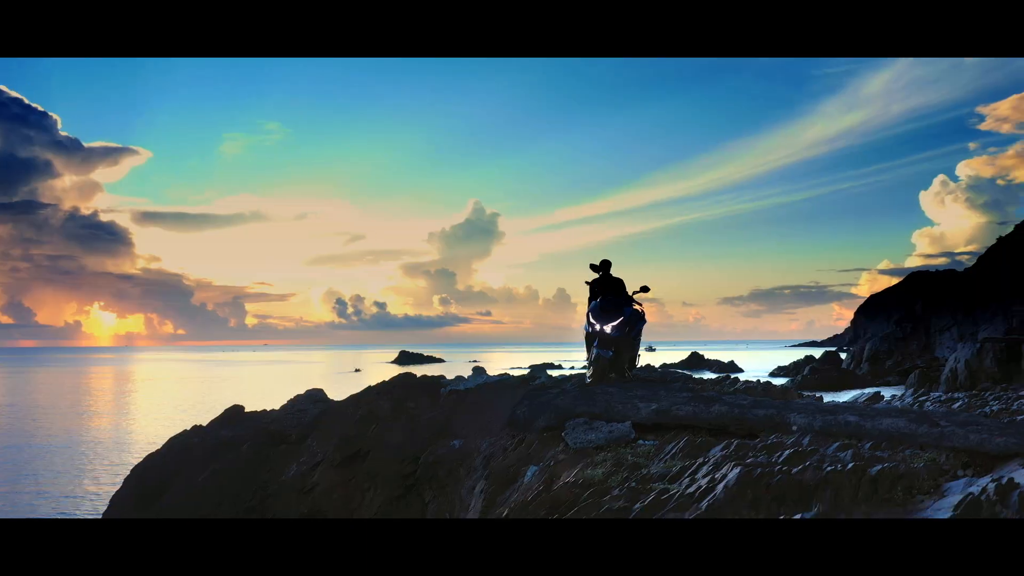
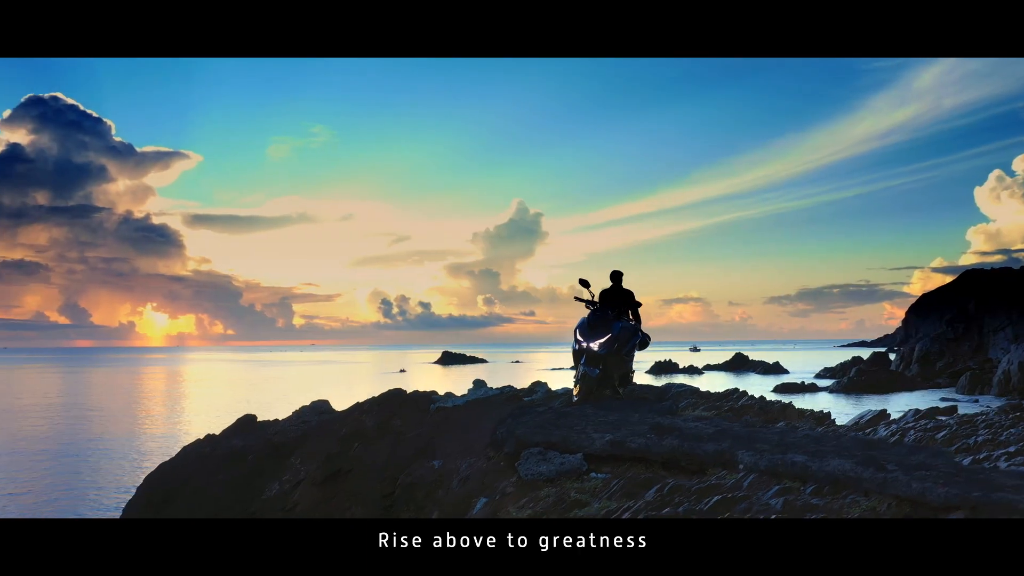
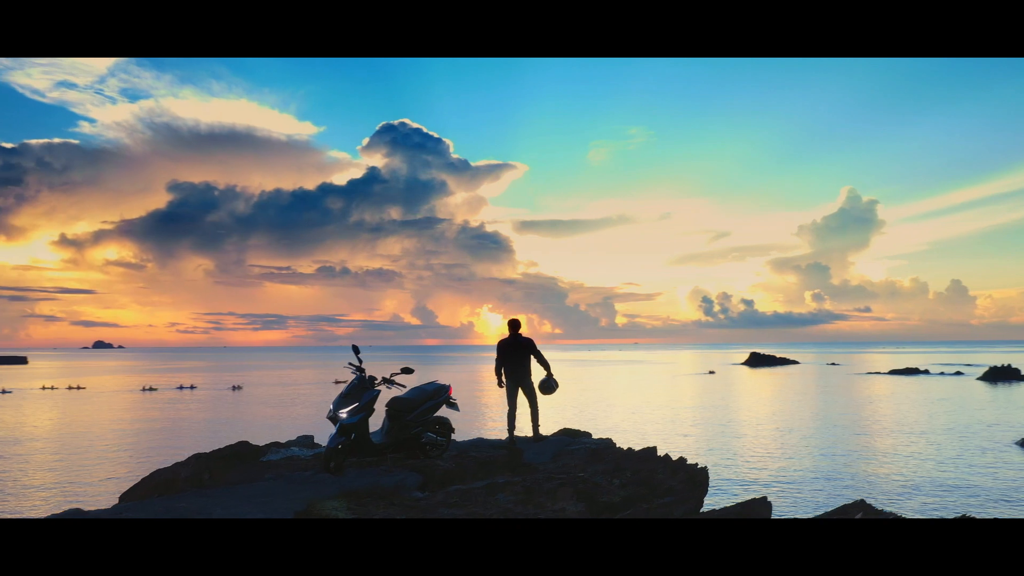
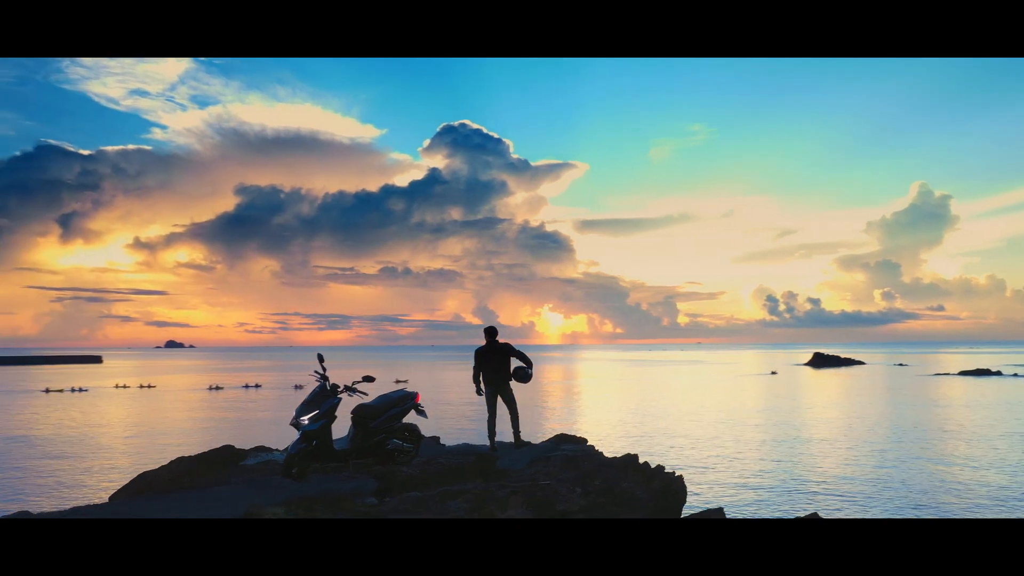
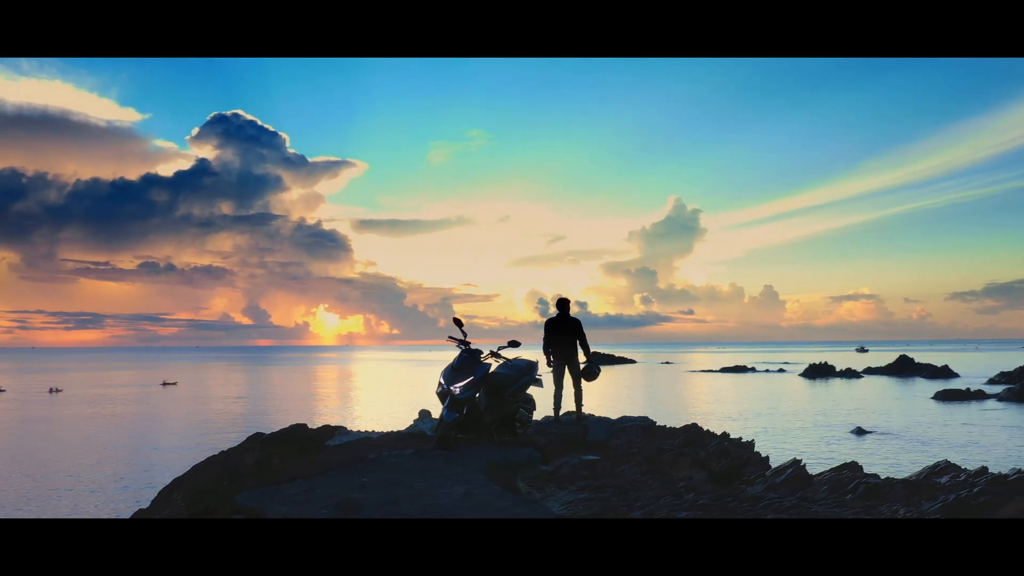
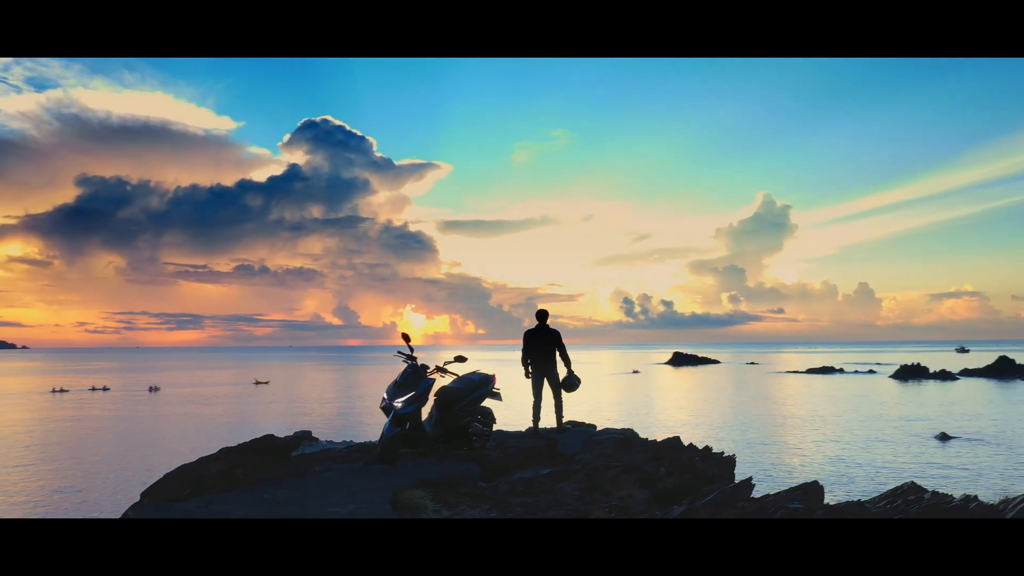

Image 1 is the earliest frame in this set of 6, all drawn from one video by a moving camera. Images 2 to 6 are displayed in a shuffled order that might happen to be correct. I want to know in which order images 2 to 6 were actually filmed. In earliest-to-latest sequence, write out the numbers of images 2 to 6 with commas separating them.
2, 5, 6, 3, 4
